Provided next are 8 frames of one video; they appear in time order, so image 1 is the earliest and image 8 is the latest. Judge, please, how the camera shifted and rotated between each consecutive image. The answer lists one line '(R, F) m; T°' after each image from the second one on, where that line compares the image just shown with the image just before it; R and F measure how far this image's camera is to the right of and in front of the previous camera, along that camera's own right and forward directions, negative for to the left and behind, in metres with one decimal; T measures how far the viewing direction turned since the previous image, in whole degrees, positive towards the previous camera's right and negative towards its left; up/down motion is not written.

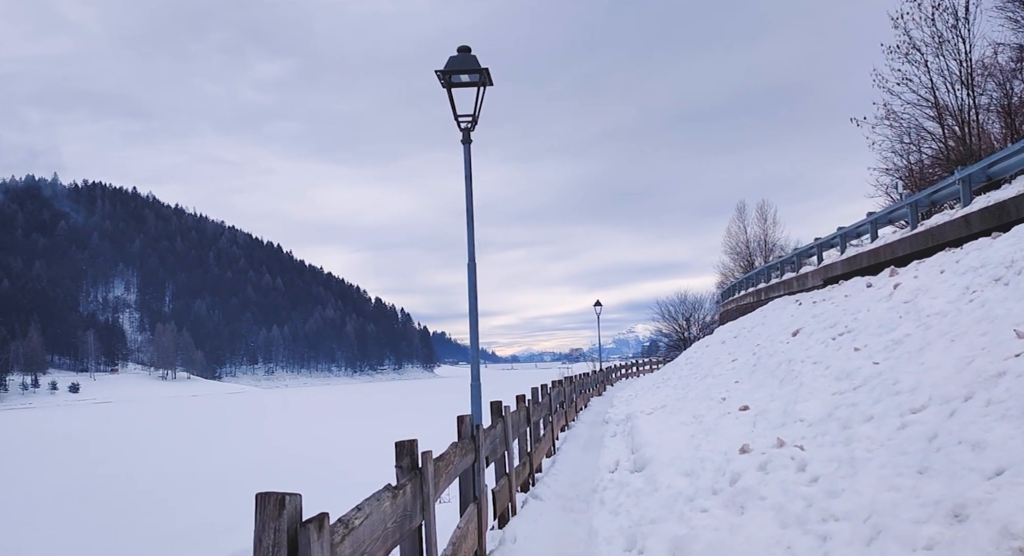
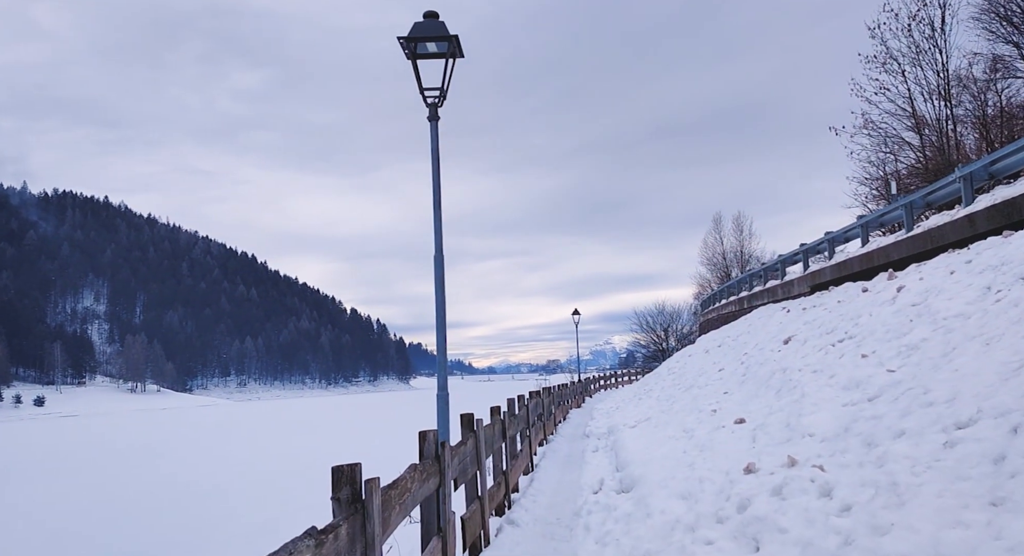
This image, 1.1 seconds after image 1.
(0.0, +0.7) m; +2°
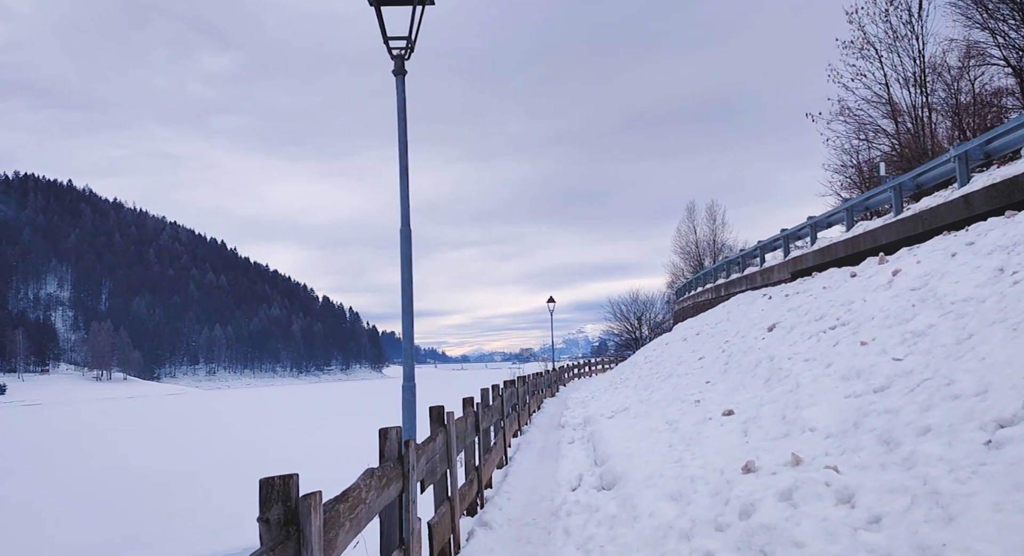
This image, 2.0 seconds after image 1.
(0.0, +0.5) m; +2°
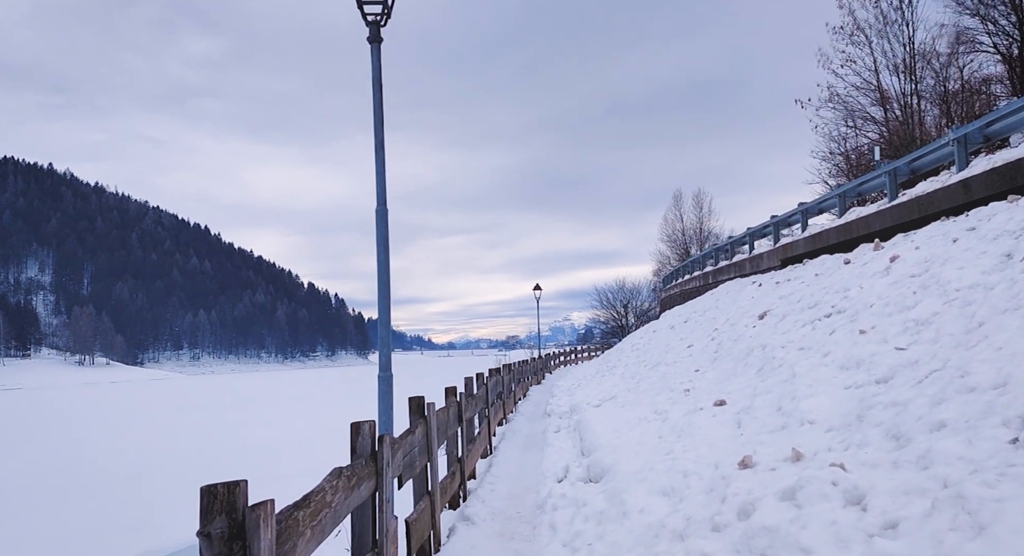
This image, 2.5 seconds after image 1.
(0.0, +0.3) m; +1°
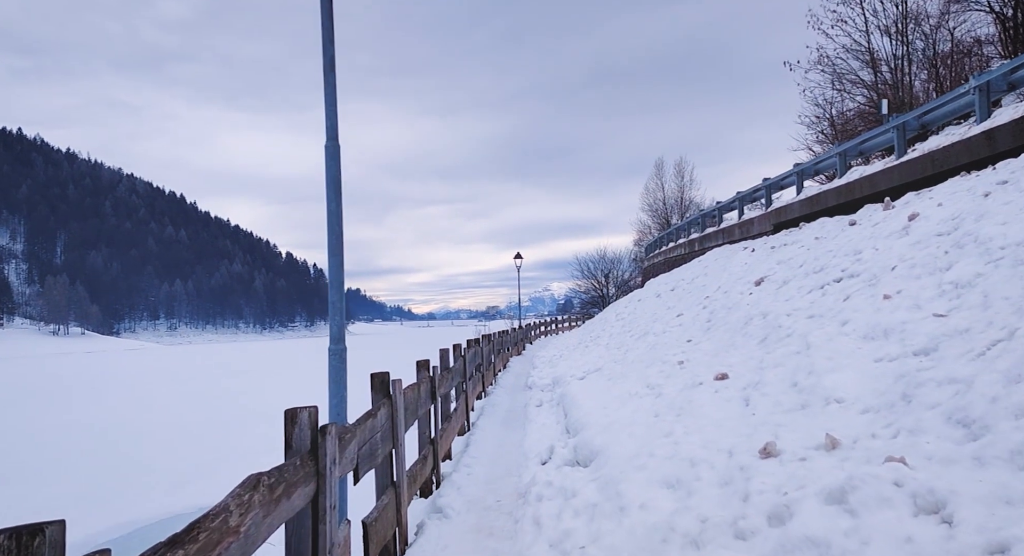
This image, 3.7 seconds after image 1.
(0.0, +0.7) m; +2°
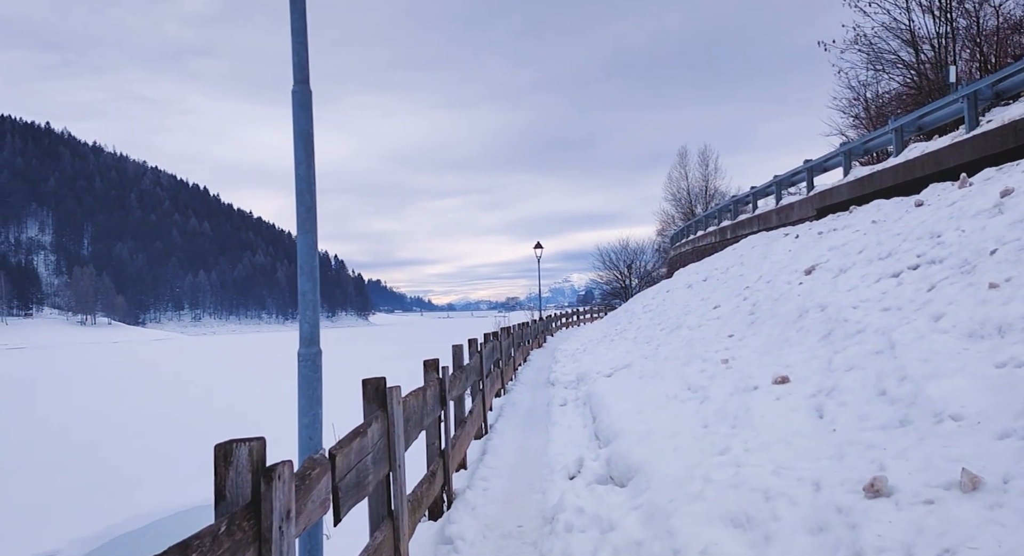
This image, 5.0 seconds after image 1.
(0.0, +0.8) m; -2°
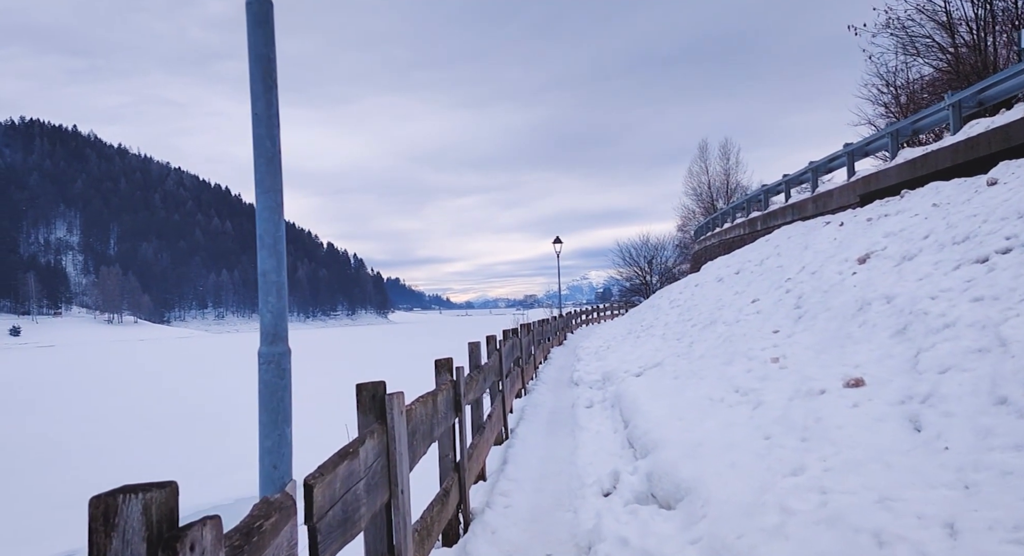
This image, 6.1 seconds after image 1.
(0.0, +0.6) m; -2°
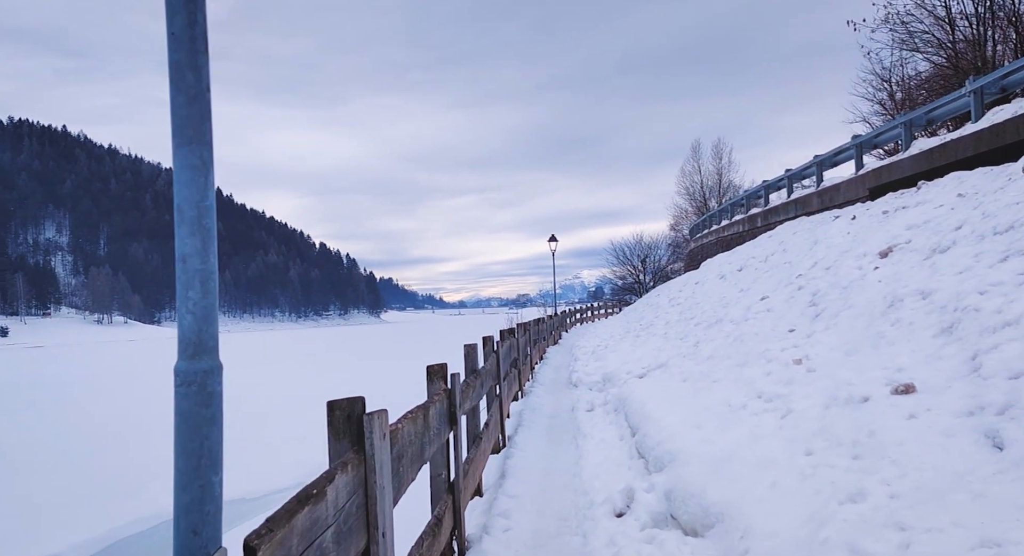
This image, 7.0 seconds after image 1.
(-0.1, +0.5) m; +1°
